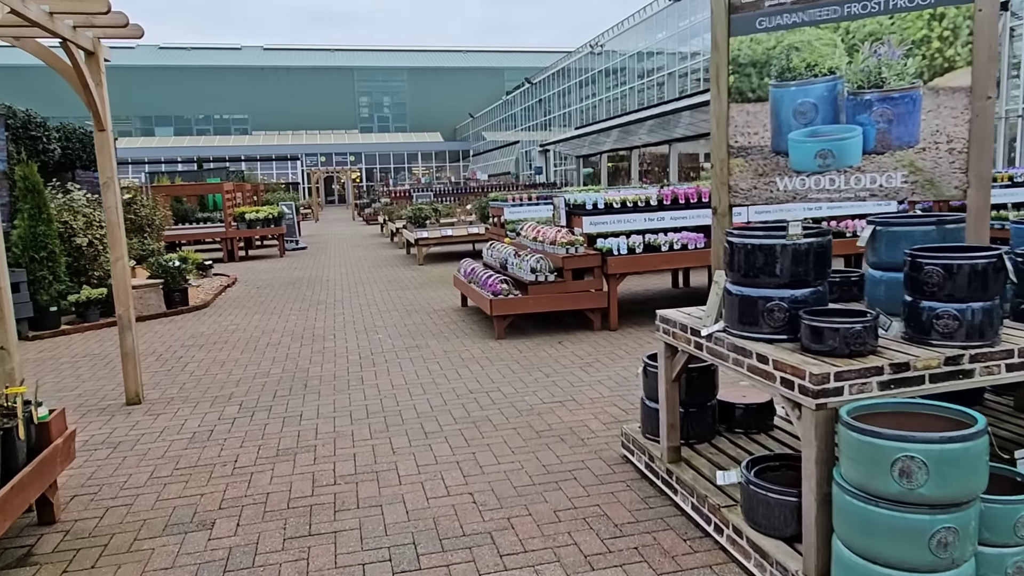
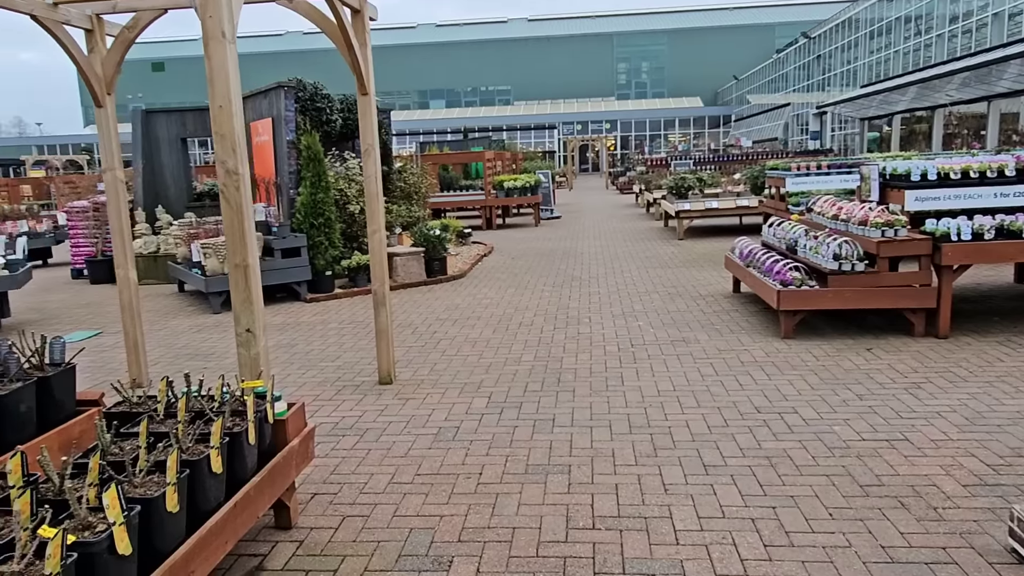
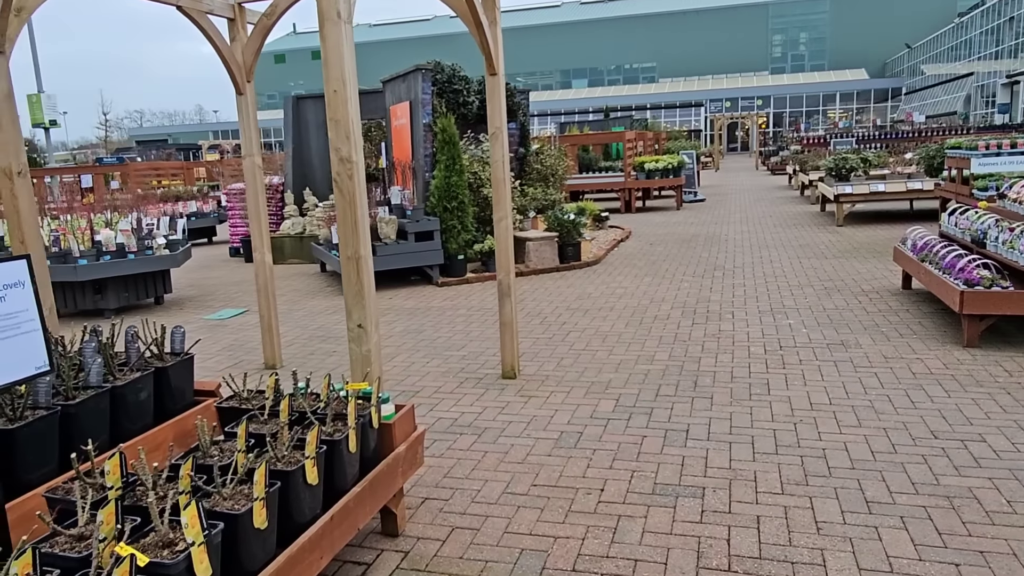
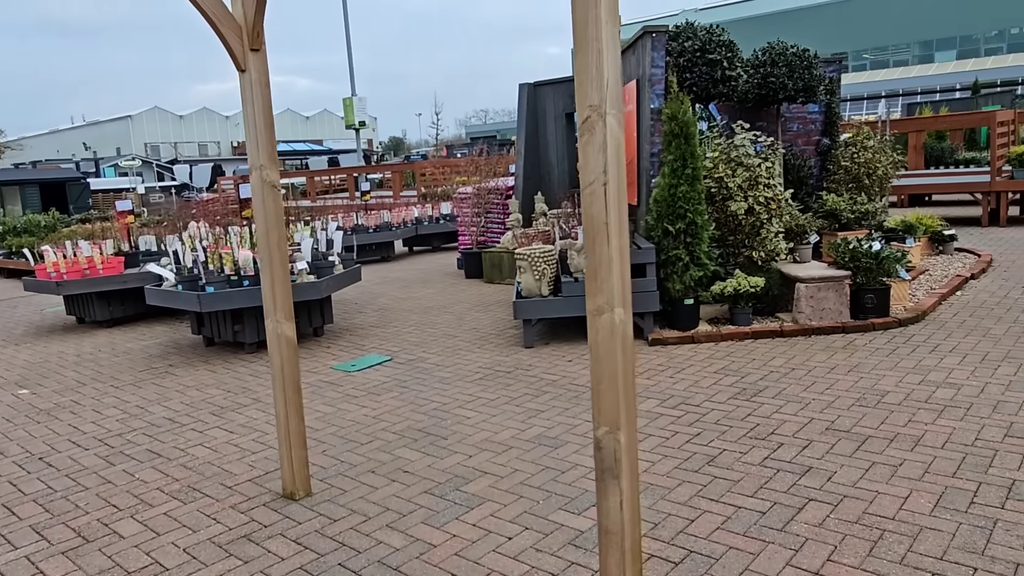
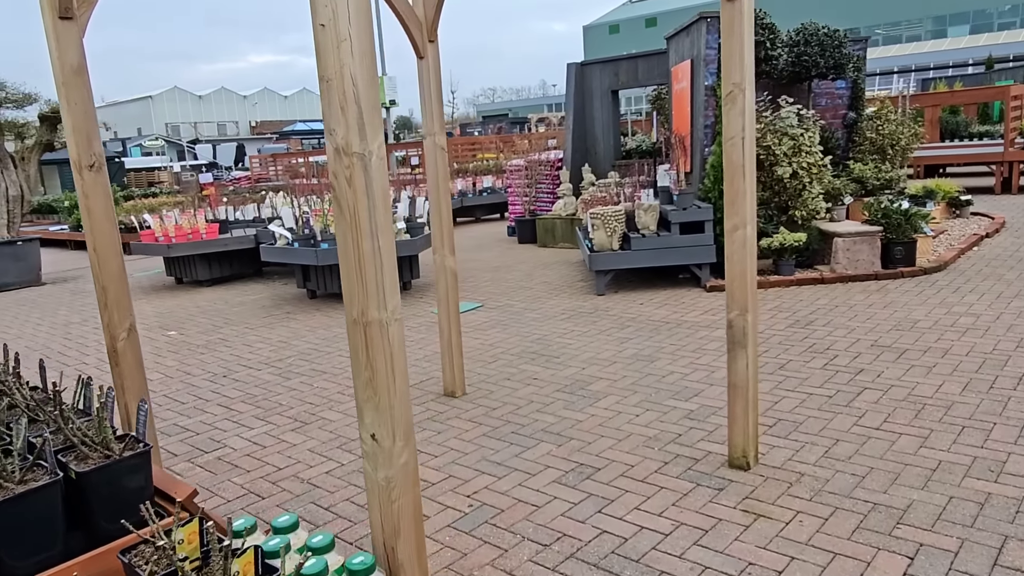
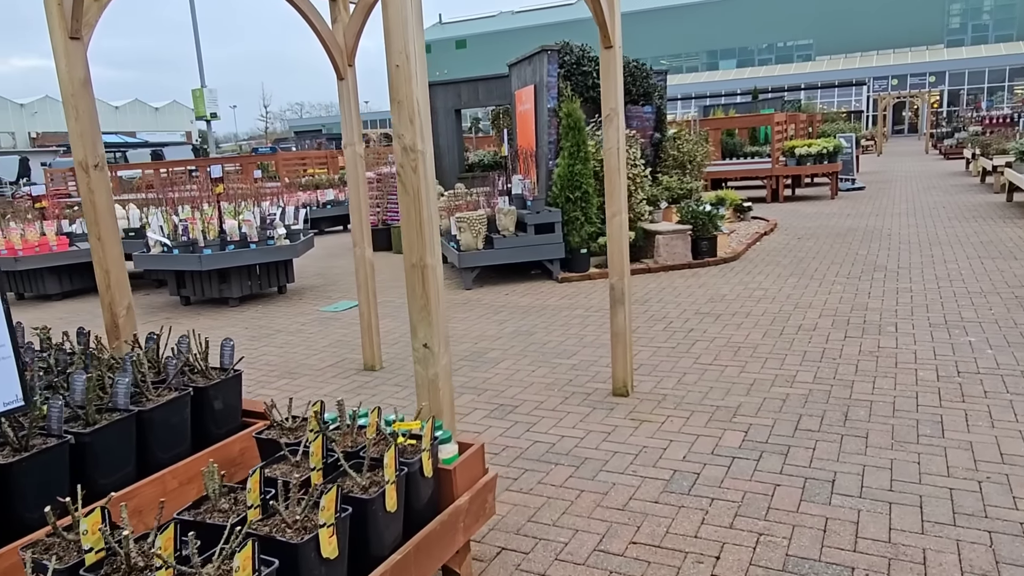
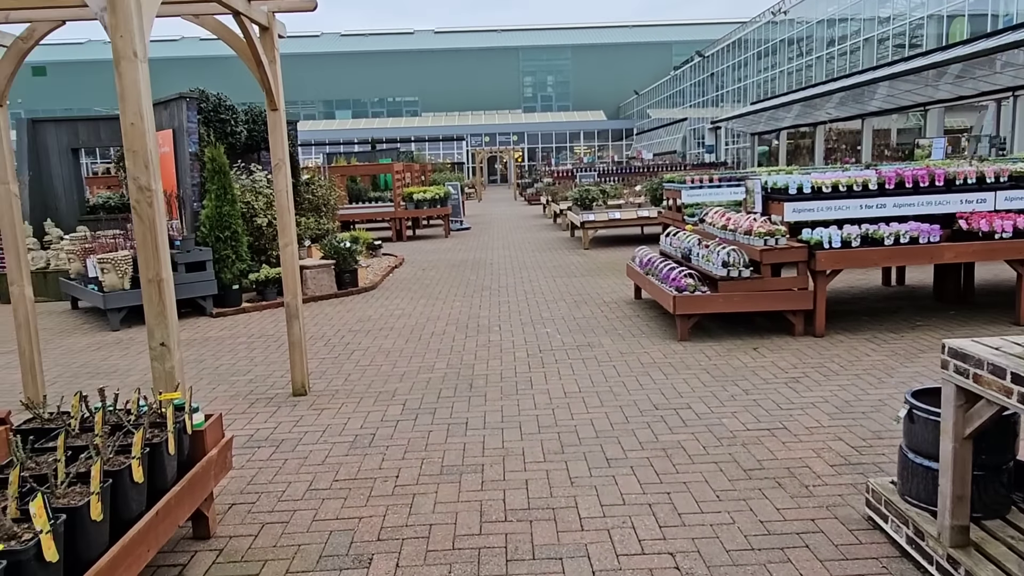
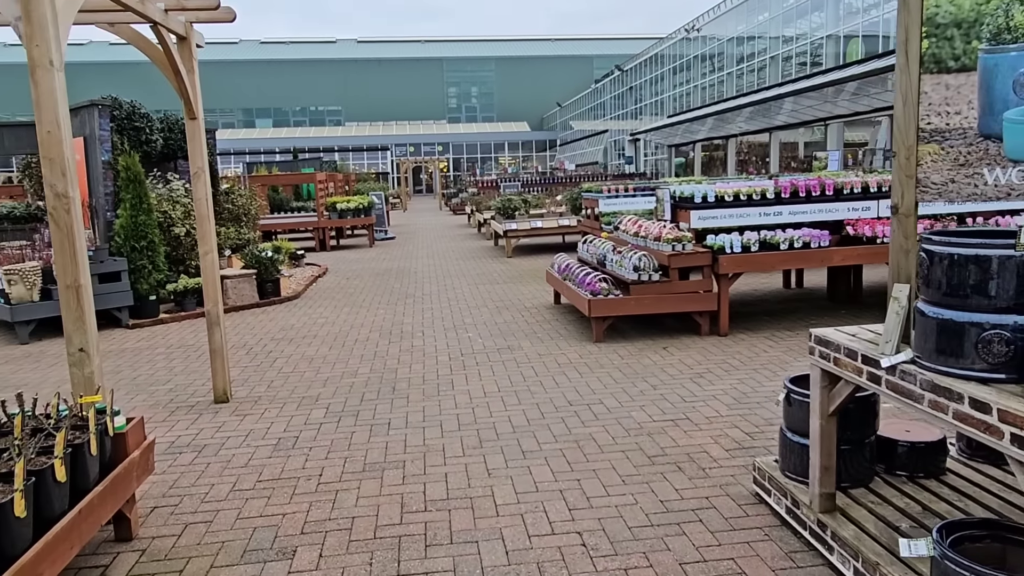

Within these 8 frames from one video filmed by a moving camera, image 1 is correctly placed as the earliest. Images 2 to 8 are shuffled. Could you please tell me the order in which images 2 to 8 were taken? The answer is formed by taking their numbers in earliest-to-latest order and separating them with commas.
8, 7, 2, 3, 6, 5, 4
